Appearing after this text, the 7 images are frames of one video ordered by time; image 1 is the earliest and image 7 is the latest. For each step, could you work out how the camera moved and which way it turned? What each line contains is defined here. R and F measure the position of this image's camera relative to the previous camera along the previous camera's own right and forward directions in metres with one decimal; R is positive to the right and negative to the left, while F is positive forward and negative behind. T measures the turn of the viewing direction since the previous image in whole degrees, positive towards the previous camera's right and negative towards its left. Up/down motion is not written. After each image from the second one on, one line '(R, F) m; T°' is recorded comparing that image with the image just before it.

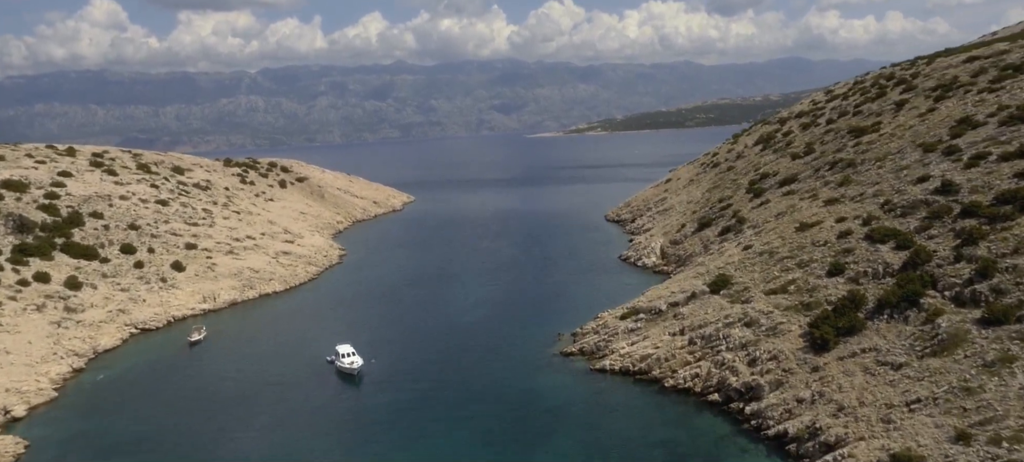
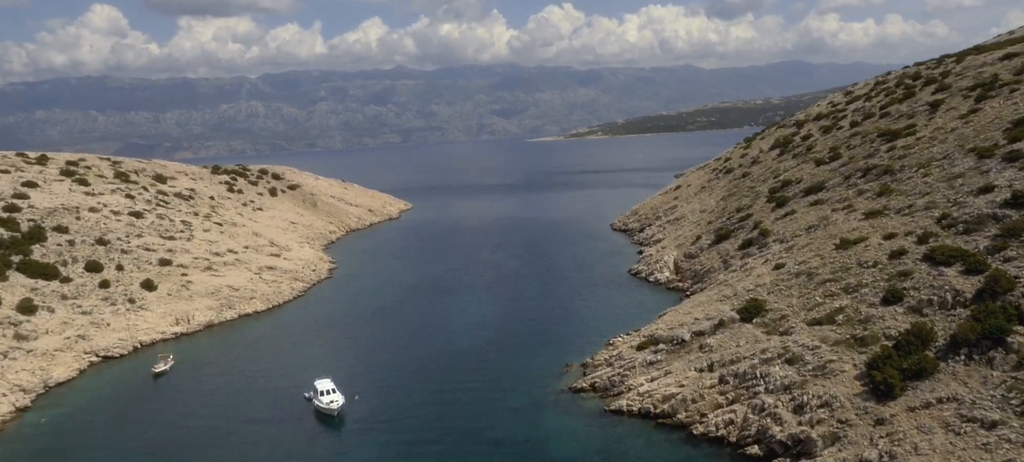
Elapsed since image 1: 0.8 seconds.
(0.0, +6.3) m; 0°
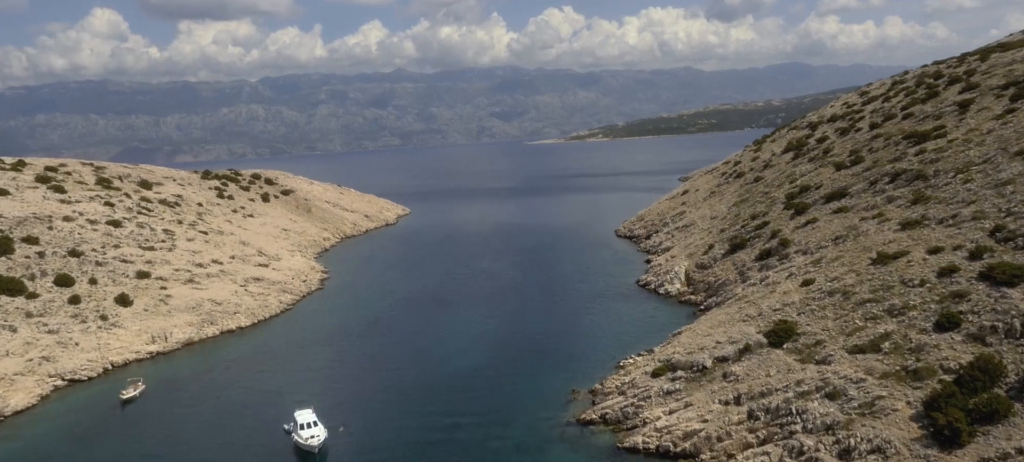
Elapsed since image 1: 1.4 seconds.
(0.0, +4.6) m; 0°
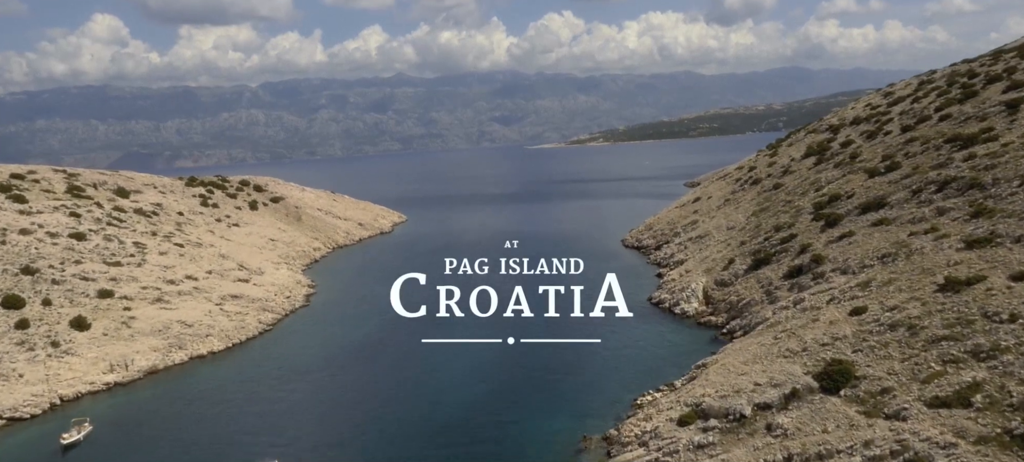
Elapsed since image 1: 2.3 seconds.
(0.0, +6.5) m; 0°
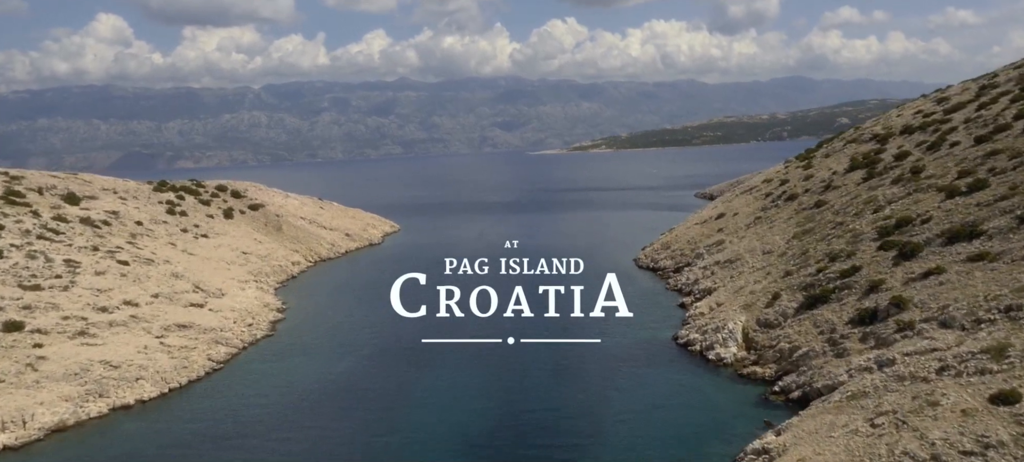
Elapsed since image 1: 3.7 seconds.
(0.0, +11.5) m; 0°
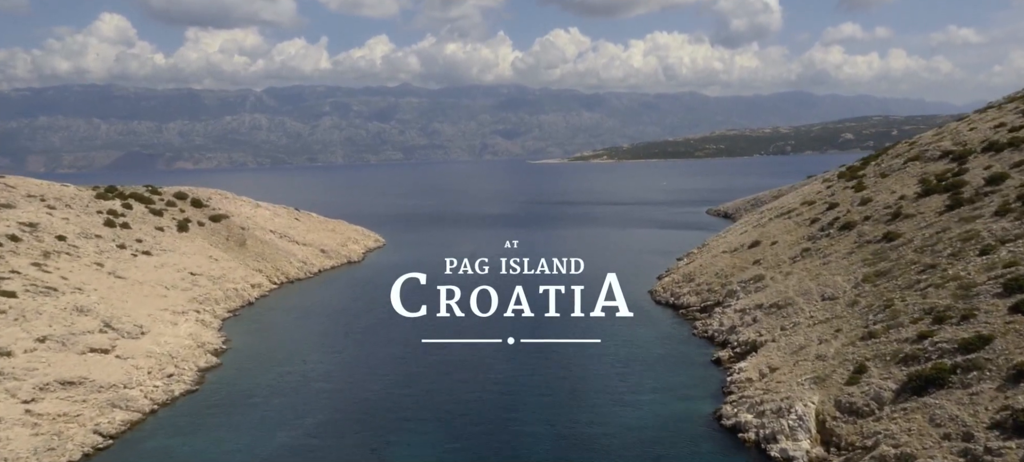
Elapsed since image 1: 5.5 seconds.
(+0.3, +14.7) m; 0°
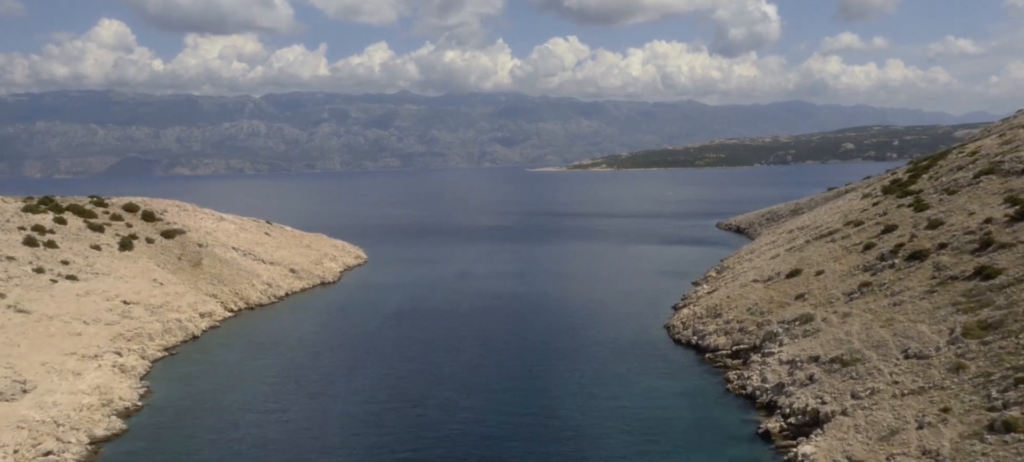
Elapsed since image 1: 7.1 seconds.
(+0.4, +13.1) m; 0°
